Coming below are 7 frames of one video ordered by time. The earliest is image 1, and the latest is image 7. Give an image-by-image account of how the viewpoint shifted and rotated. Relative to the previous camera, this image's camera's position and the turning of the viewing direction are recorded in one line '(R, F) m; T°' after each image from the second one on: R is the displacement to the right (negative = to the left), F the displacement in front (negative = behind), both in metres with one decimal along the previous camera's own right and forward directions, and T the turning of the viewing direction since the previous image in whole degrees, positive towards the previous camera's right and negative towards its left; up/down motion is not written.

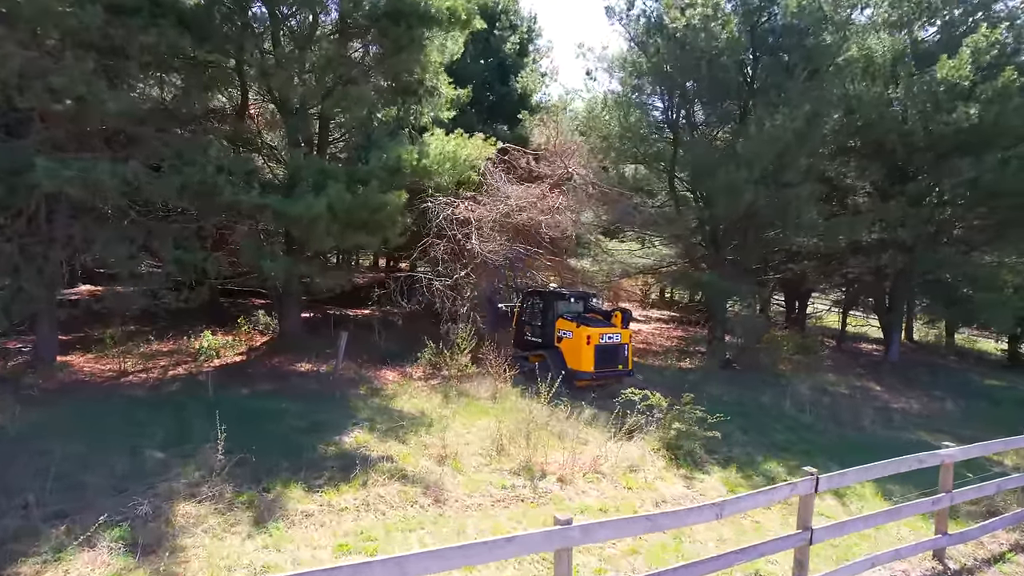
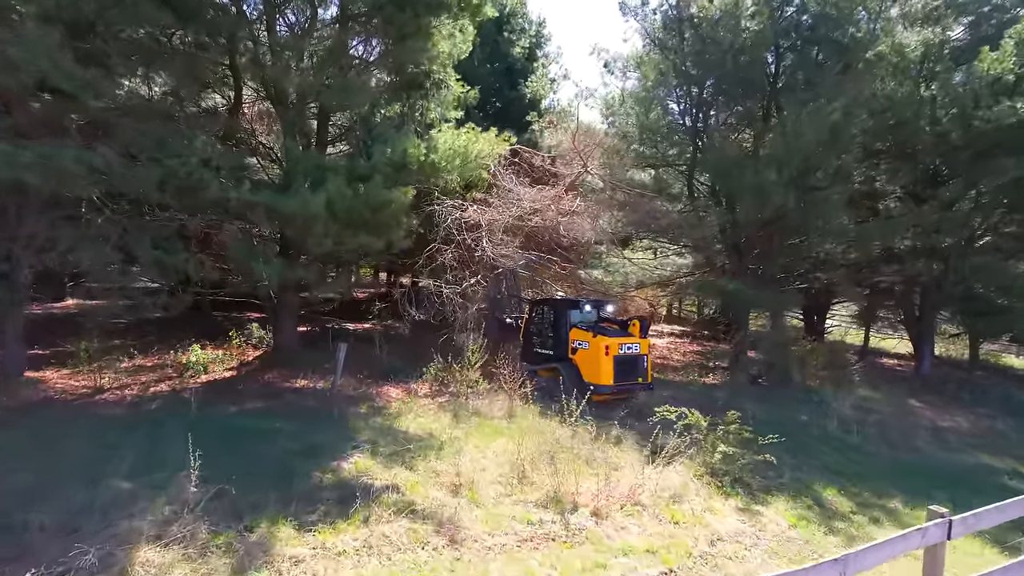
(-0.2, +0.9) m; 0°
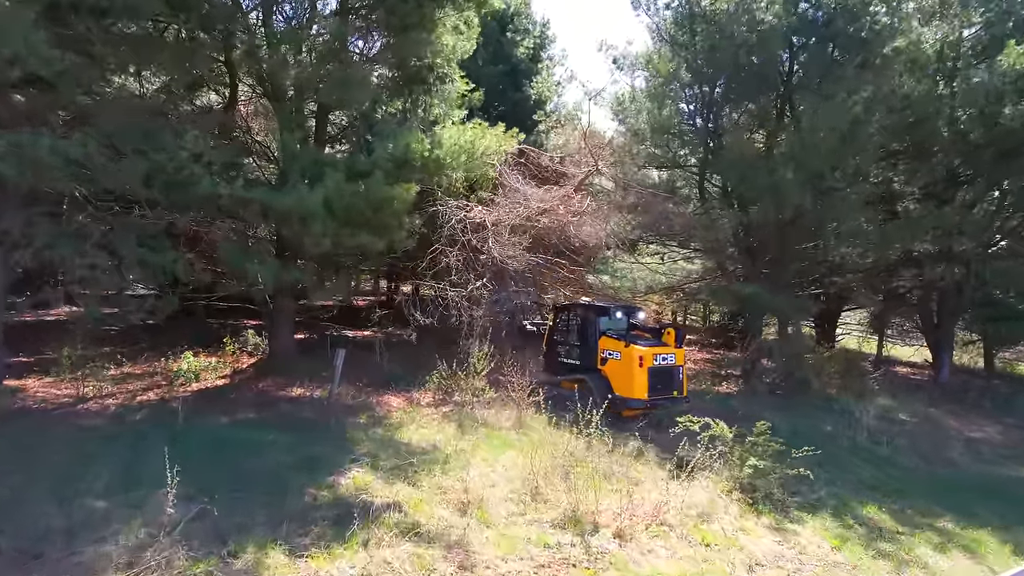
(-0.1, +0.5) m; 0°
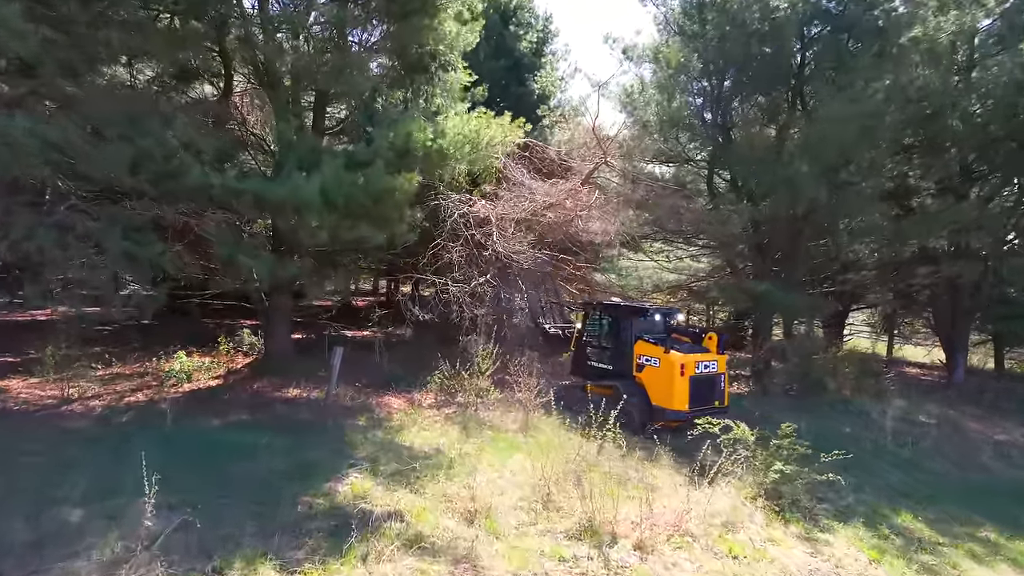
(-0.1, +0.4) m; 0°
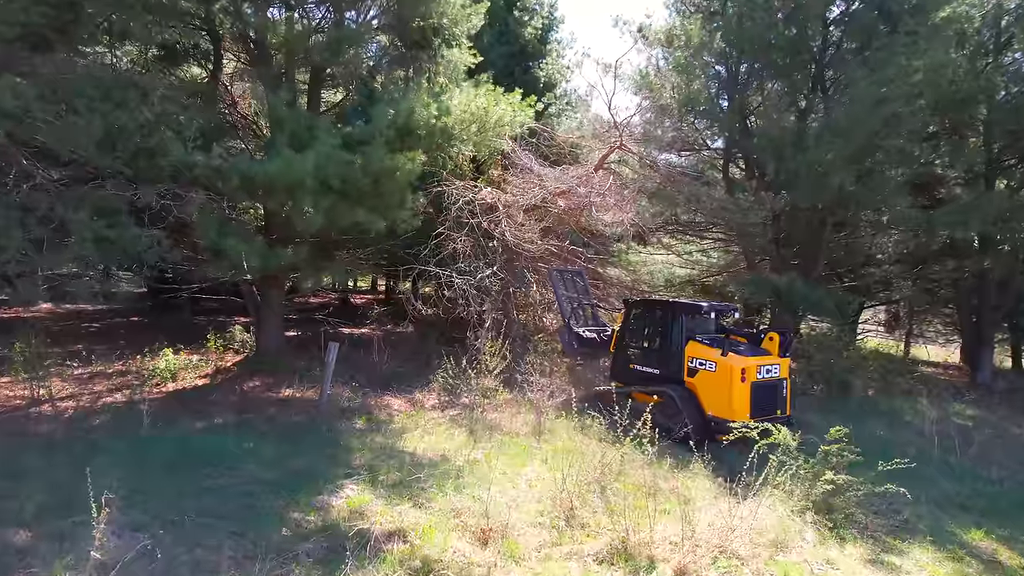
(-0.1, +0.7) m; 0°
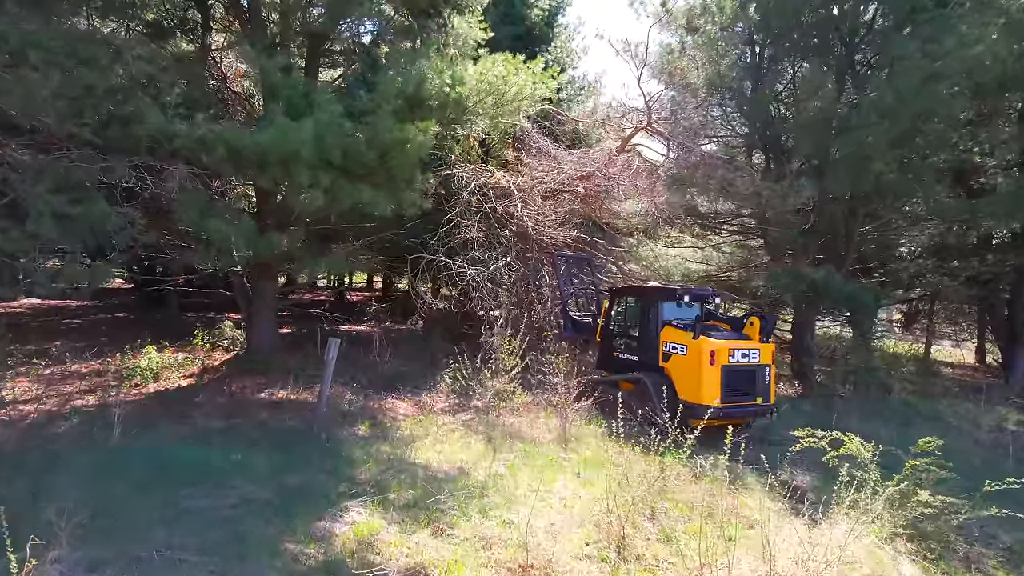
(-0.3, +0.8) m; 0°
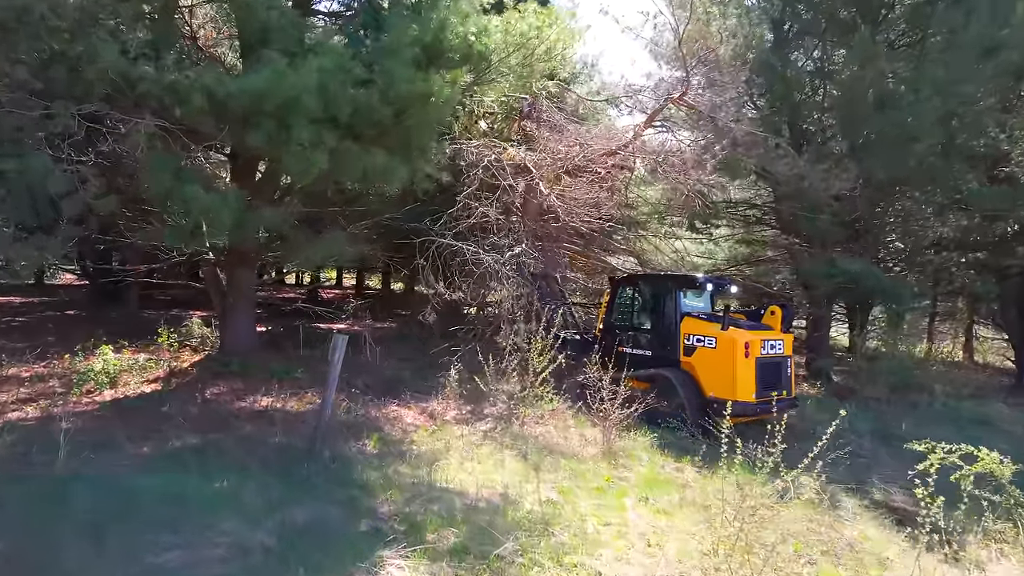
(-0.6, +1.1) m; +3°
